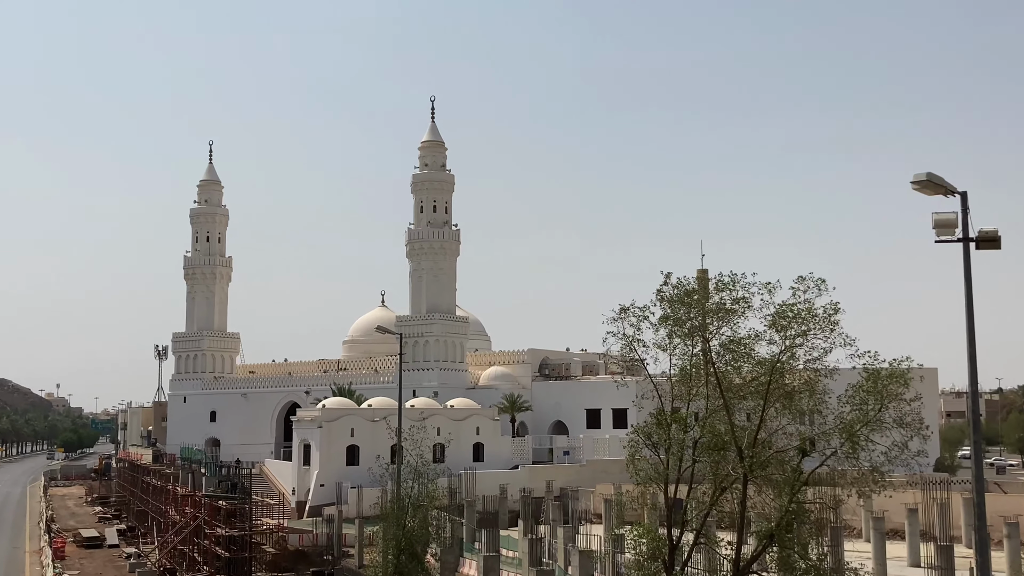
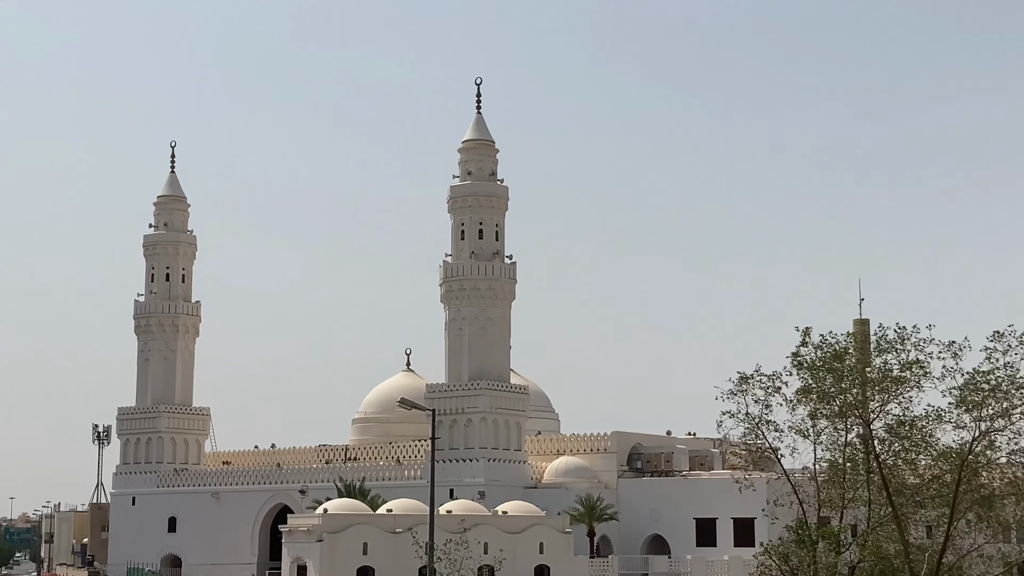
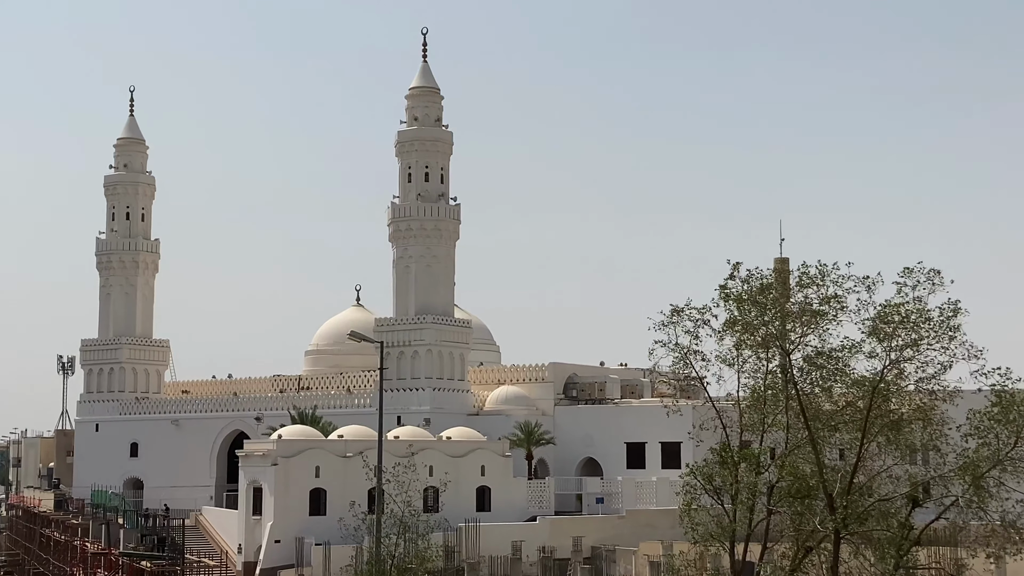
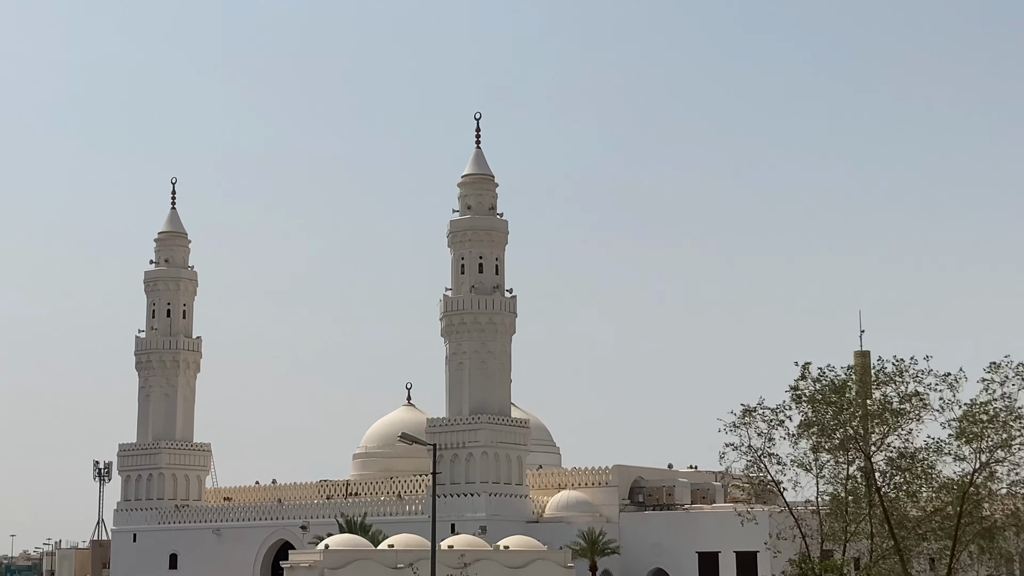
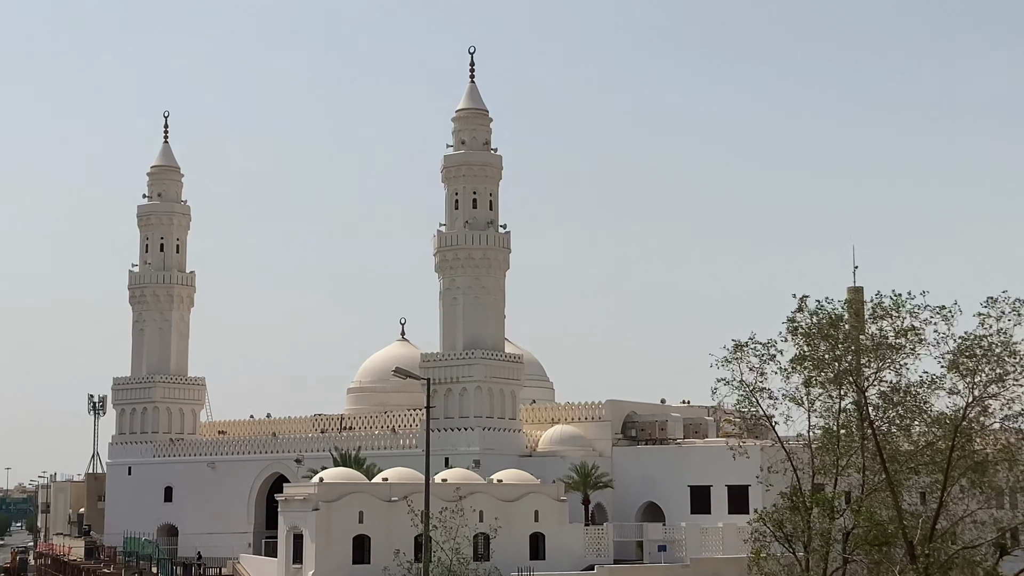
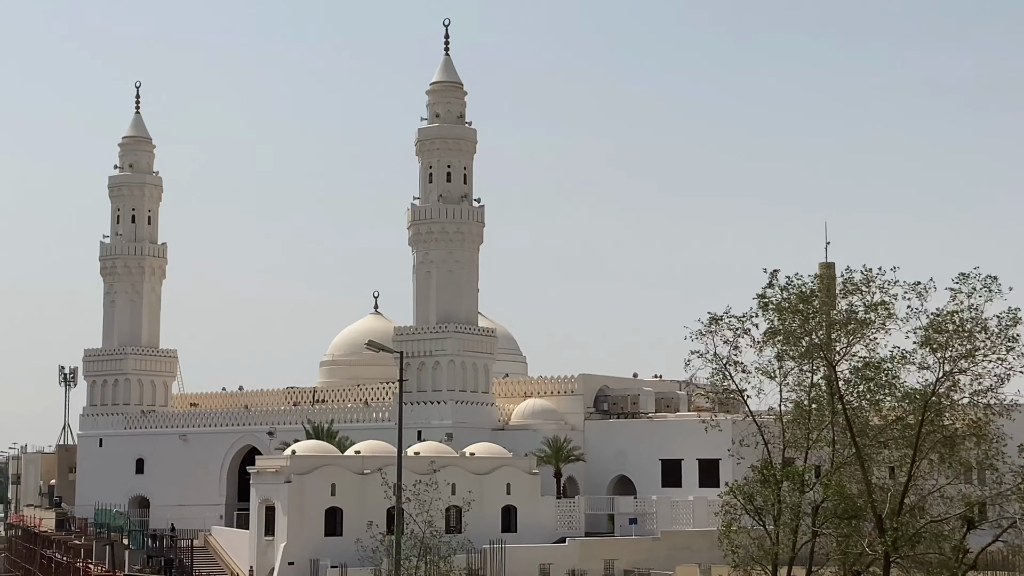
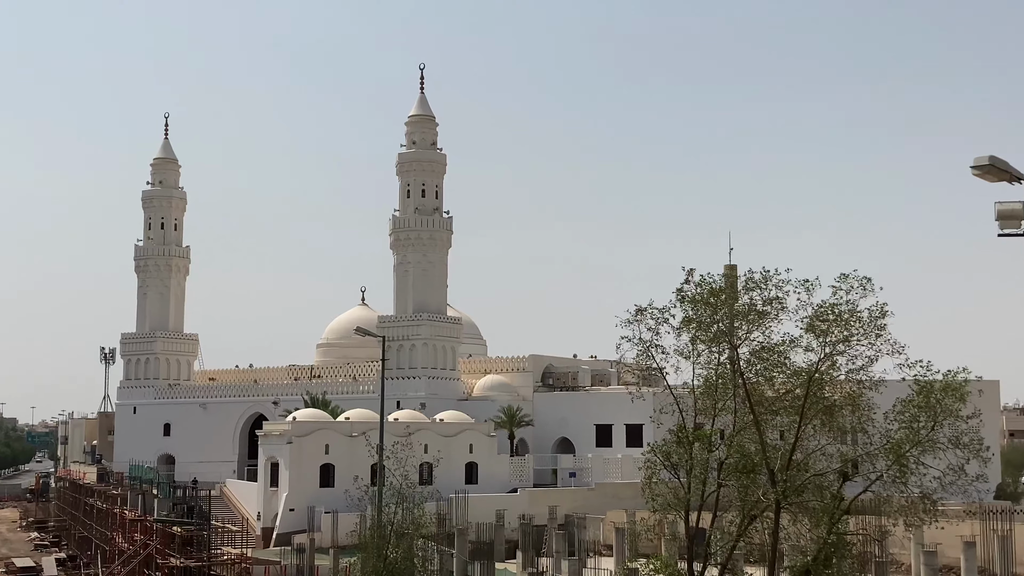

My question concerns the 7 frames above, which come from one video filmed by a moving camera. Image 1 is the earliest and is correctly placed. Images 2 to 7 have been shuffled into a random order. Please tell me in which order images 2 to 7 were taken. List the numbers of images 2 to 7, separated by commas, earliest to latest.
7, 3, 6, 5, 2, 4
